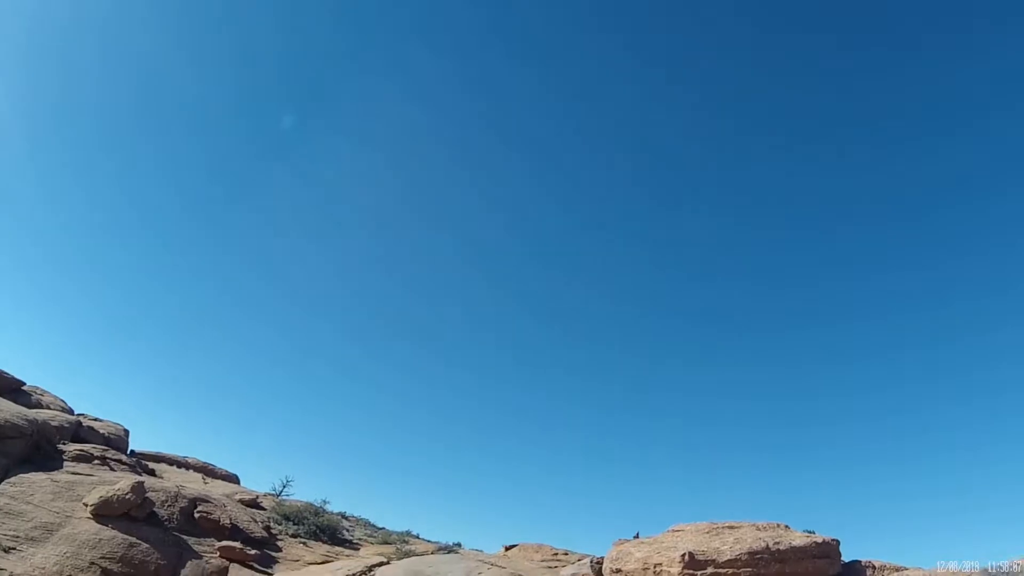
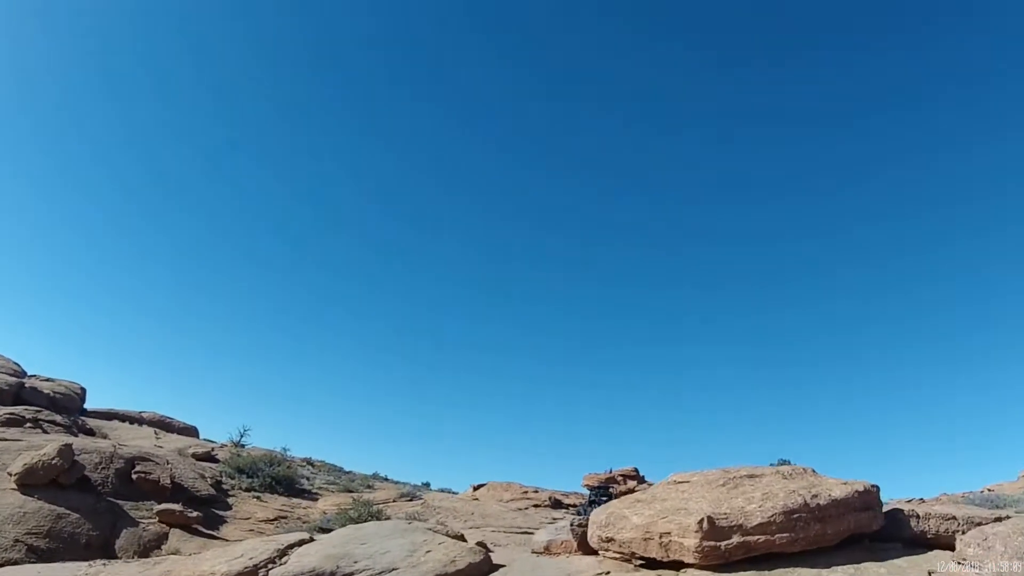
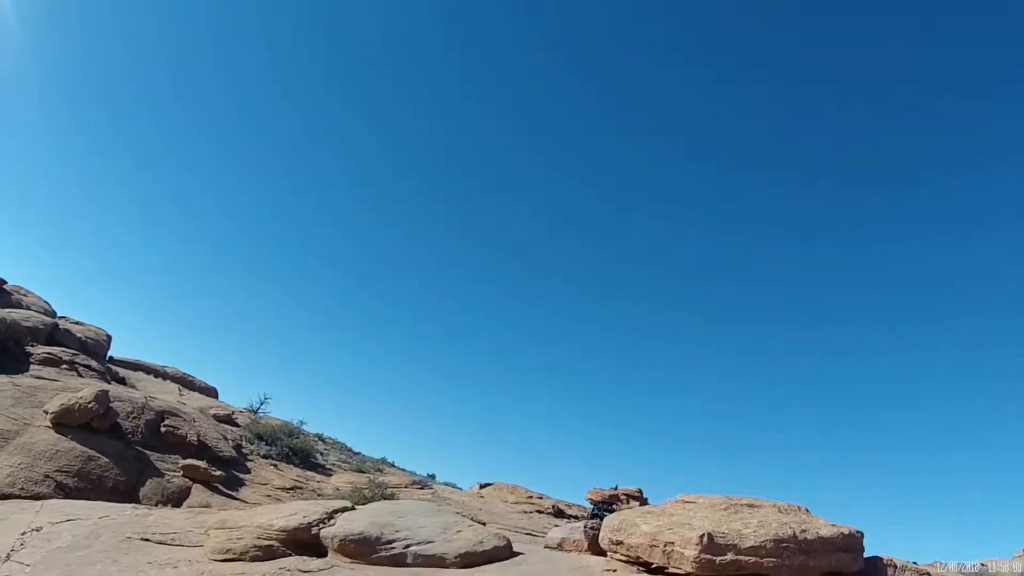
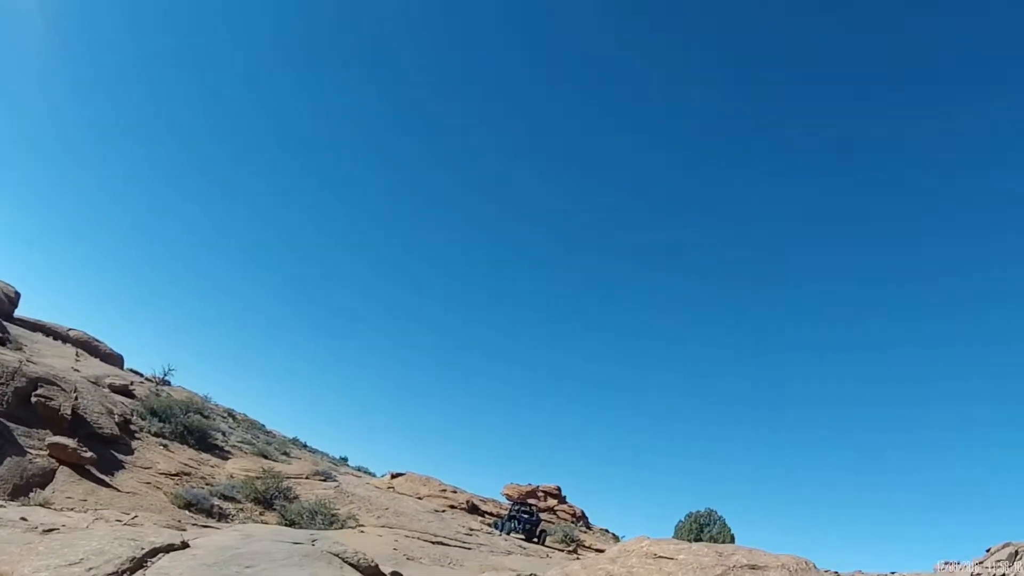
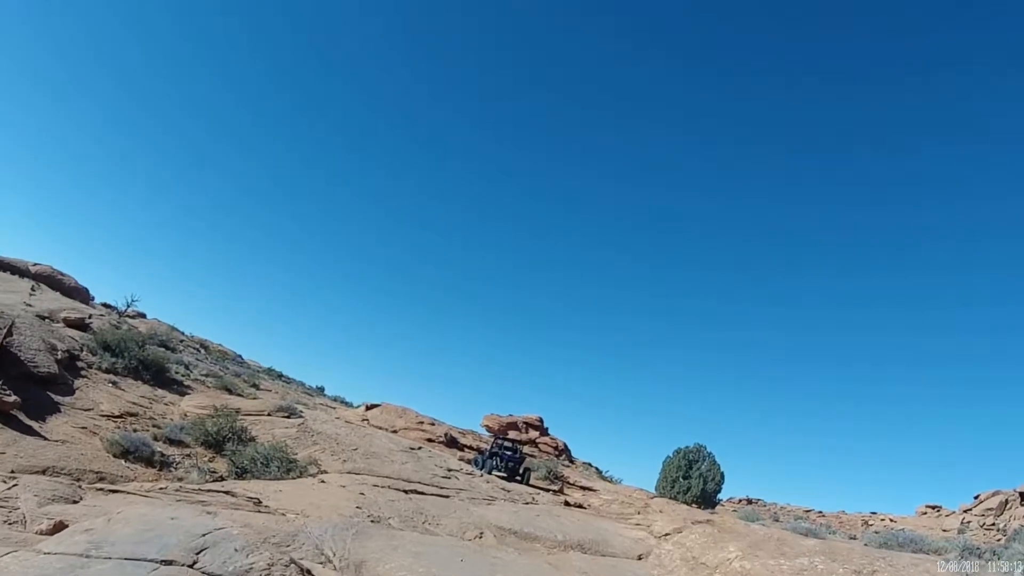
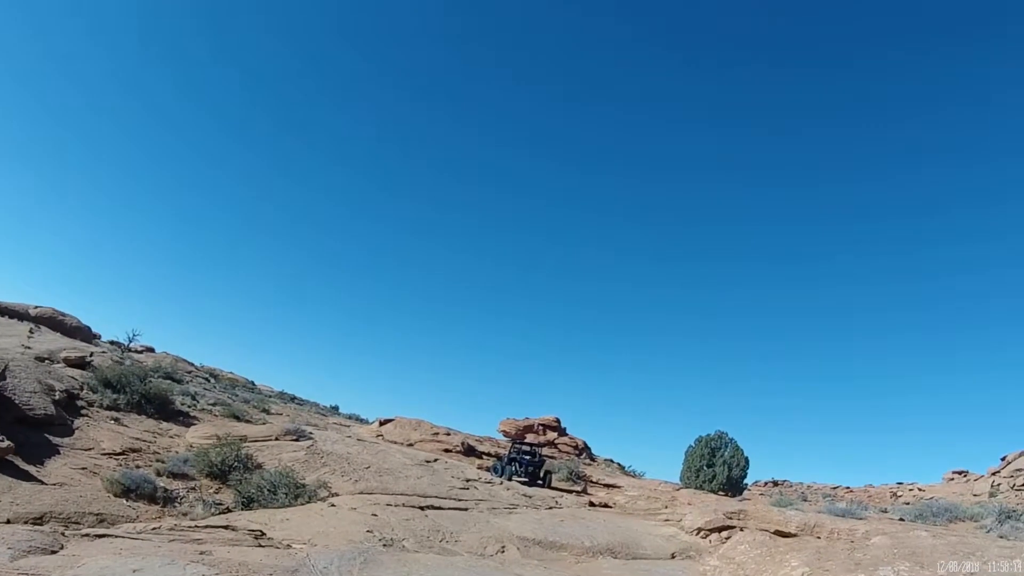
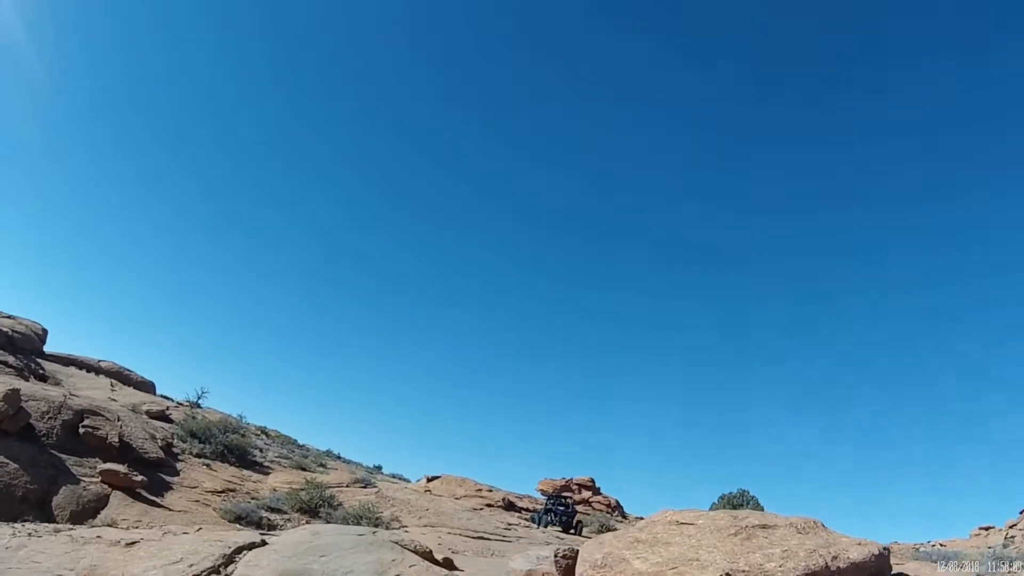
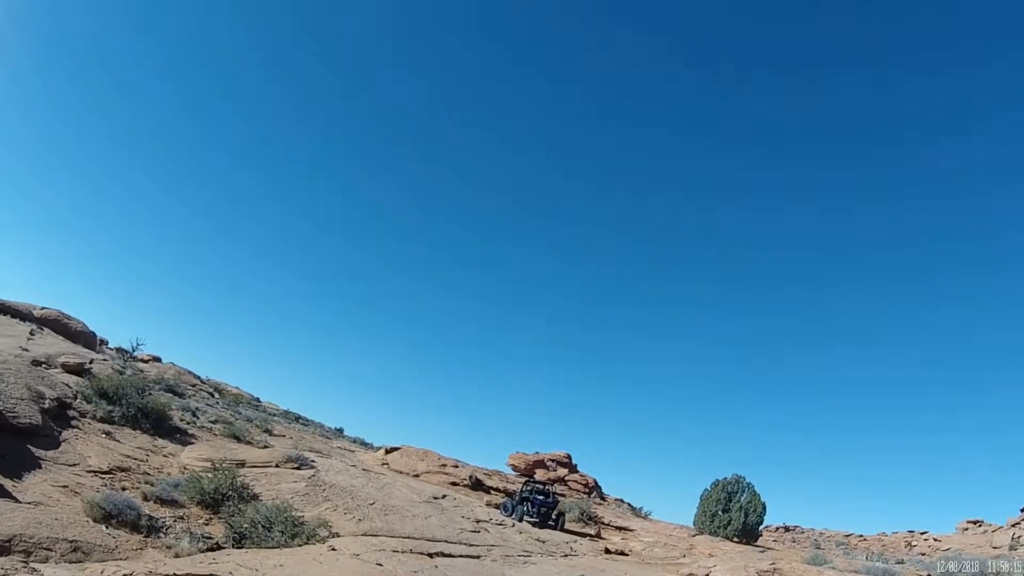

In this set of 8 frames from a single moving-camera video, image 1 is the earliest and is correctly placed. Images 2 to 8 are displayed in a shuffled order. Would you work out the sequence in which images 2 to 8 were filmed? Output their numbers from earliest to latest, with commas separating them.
3, 2, 7, 4, 5, 6, 8
